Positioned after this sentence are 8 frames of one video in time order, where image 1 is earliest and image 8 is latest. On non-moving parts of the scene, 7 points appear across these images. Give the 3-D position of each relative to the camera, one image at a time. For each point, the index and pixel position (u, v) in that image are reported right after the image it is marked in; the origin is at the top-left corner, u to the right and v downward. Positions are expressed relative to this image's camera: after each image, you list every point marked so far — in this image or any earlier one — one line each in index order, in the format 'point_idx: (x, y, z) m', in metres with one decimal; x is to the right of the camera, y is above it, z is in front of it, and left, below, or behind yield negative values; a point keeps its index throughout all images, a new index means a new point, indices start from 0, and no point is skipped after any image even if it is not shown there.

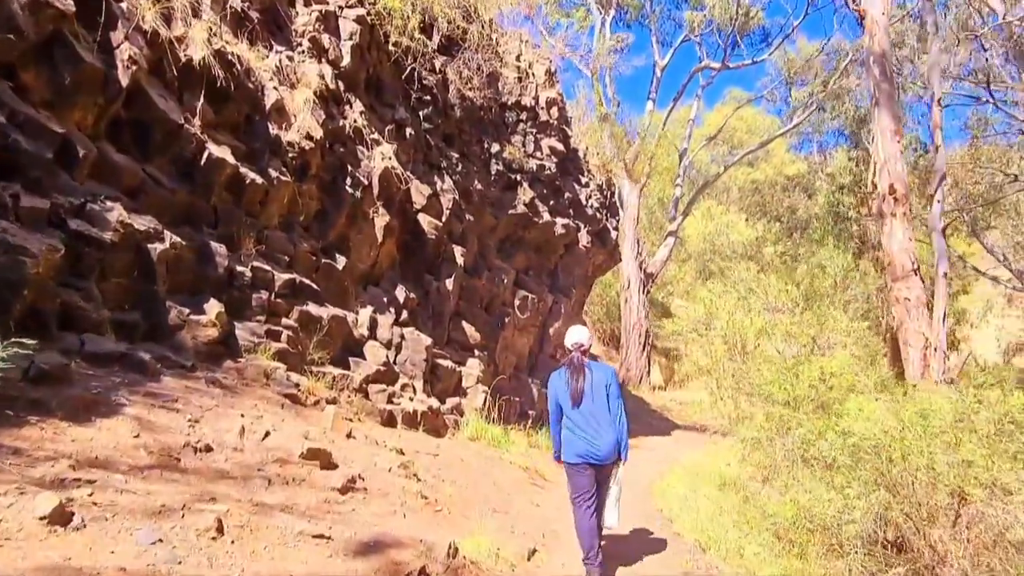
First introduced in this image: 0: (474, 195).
0: (-0.6, +1.5, +11.6) m
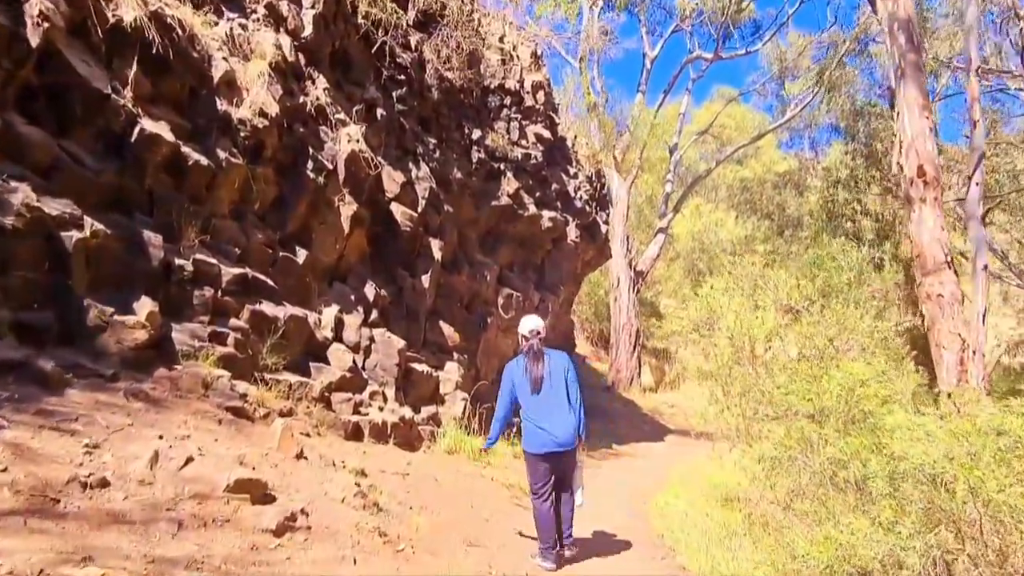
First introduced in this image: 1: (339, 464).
0: (-0.8, +1.5, +10.6) m
1: (-1.4, -1.4, +5.8) m
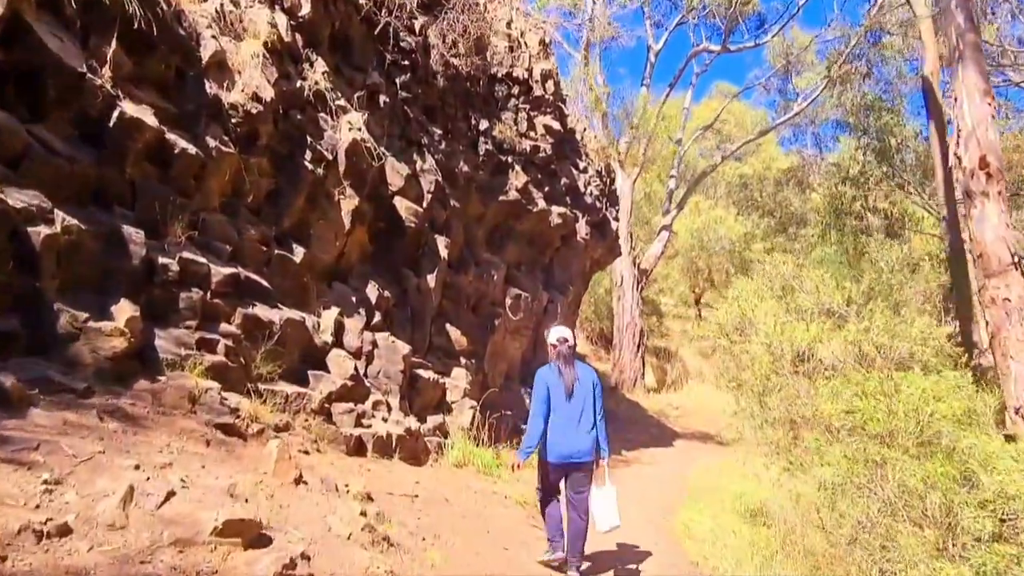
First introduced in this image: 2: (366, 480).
0: (-0.7, +1.5, +10.0) m
1: (-1.2, -1.4, +5.2) m
2: (-1.2, -1.5, +5.9) m
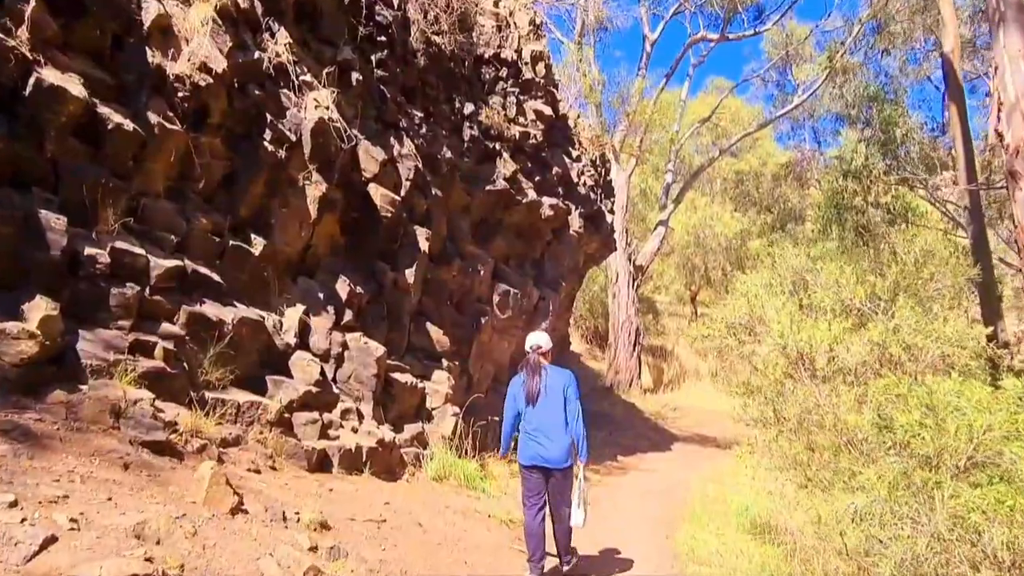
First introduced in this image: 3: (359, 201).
0: (-0.9, +1.5, +9.2) m
1: (-1.3, -1.4, +4.4) m
2: (-1.3, -1.5, +5.1) m
3: (-1.7, +0.9, +8.0) m
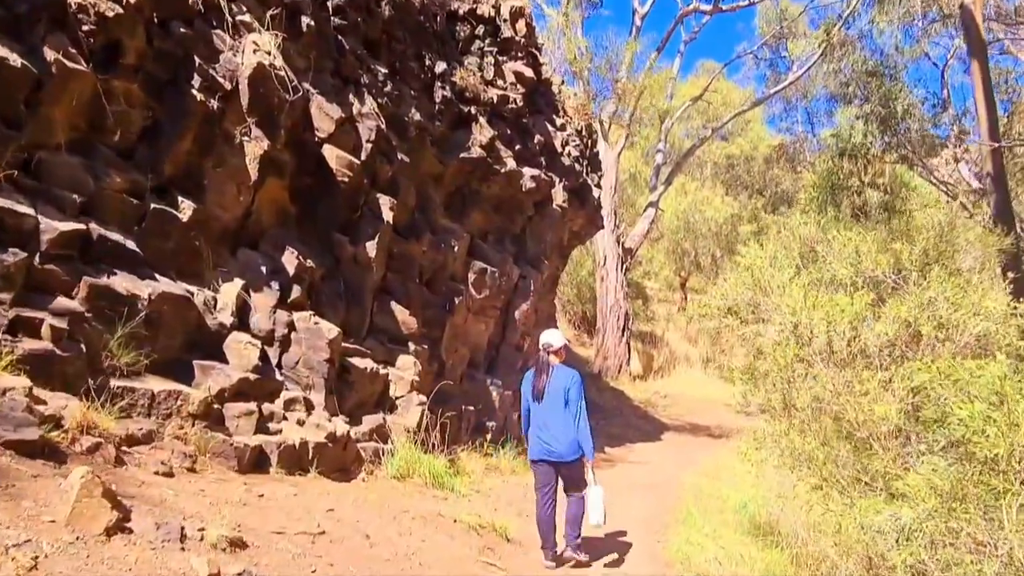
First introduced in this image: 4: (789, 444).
0: (-1.1, +1.8, +8.3) m
1: (-1.5, -1.2, +3.6) m
2: (-1.5, -1.3, +4.2) m
3: (-1.9, +1.2, +7.1) m
4: (+2.1, -1.2, +5.5) m
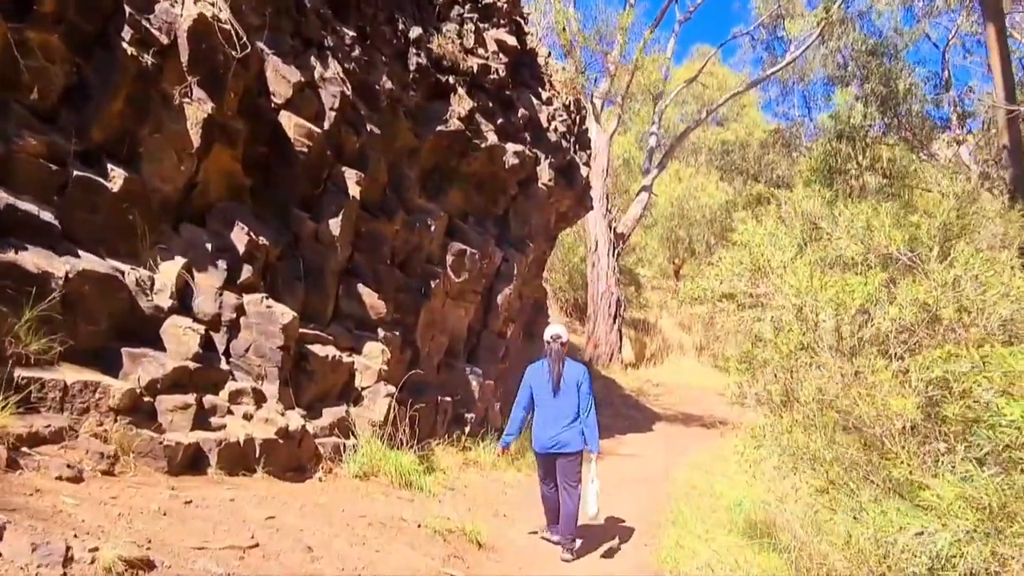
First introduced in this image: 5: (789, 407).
0: (-1.4, +2.0, +7.7) m
1: (-1.7, -1.1, +3.0) m
2: (-1.7, -1.2, +3.6) m
3: (-2.1, +1.4, +6.5) m
4: (+1.9, -1.0, +4.9) m
5: (+2.0, -0.9, +5.3) m
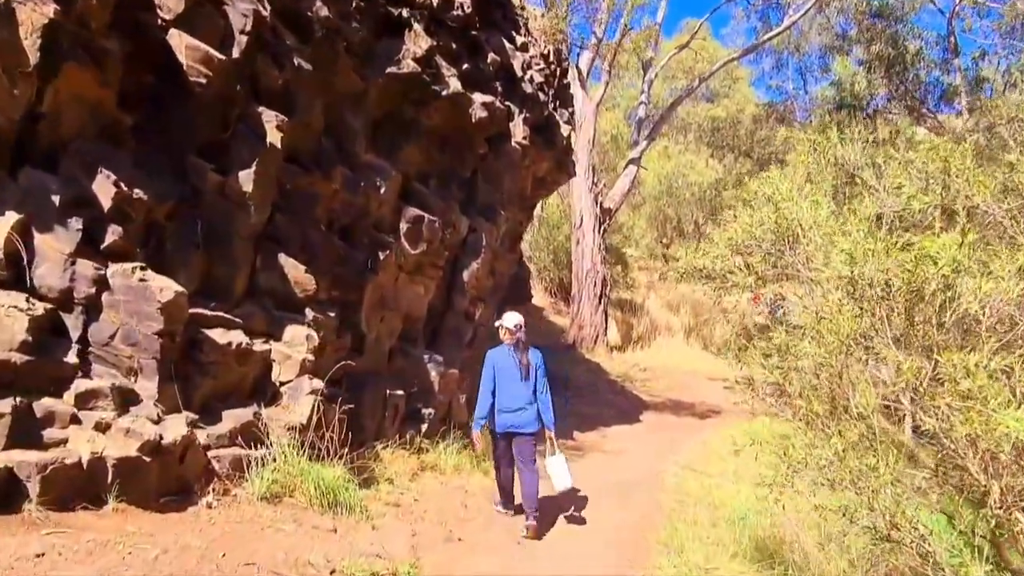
0: (-1.7, +2.2, +6.3) m
1: (-2.0, -0.9, +1.6) m
2: (-2.0, -1.0, +2.3) m
3: (-2.4, +1.6, +5.1) m
4: (+1.6, -0.9, +3.7) m
5: (+1.7, -0.7, +4.1) m
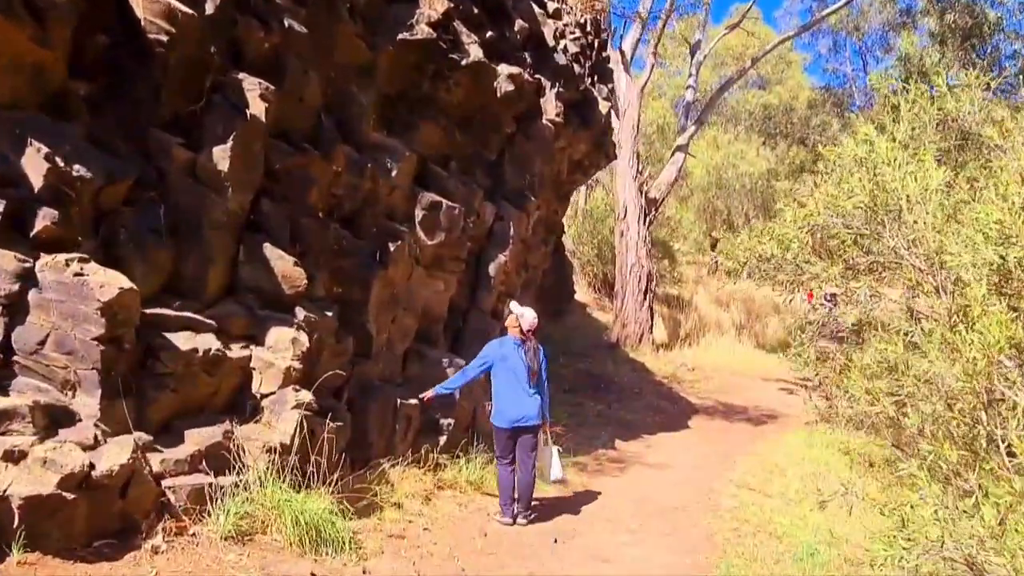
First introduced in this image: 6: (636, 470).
0: (-1.5, +2.3, +5.5) m
1: (-2.1, -0.9, +0.9) m
2: (-2.0, -1.0, +1.5) m
3: (-2.3, +1.6, +4.3) m
4: (+1.6, -0.8, +2.7) m
5: (+1.7, -0.7, +3.1) m
6: (+1.2, -2.0, +7.7) m
